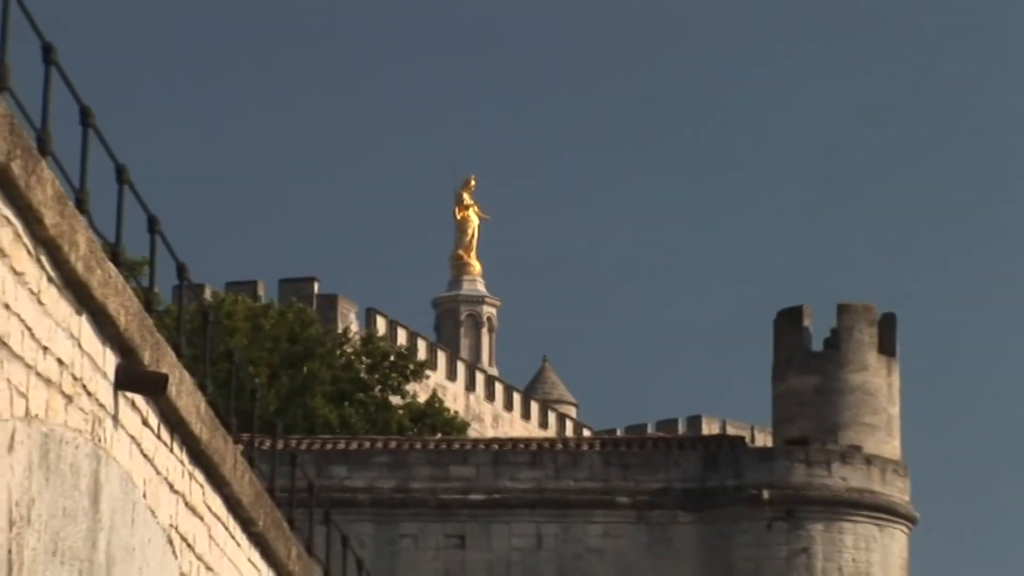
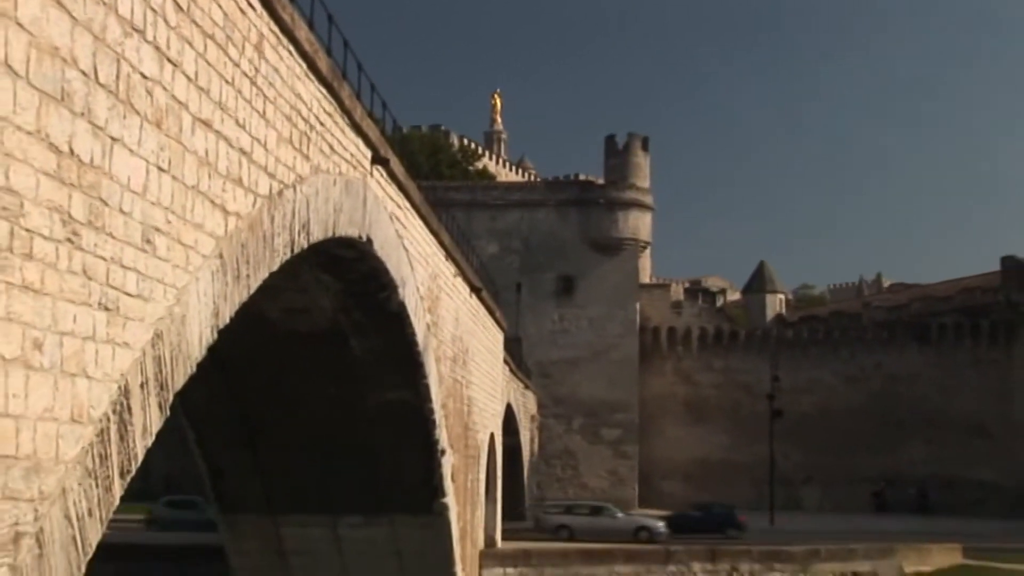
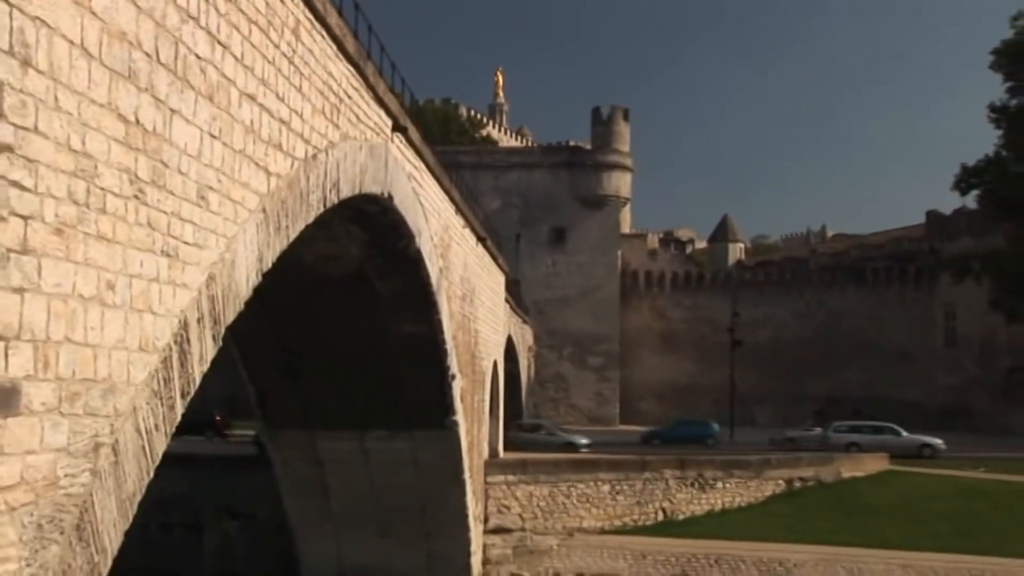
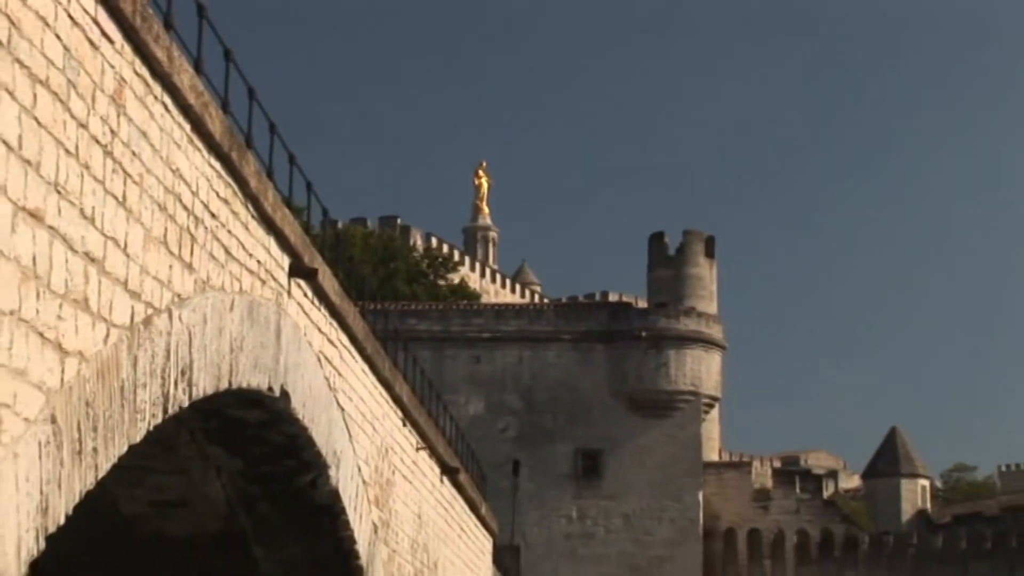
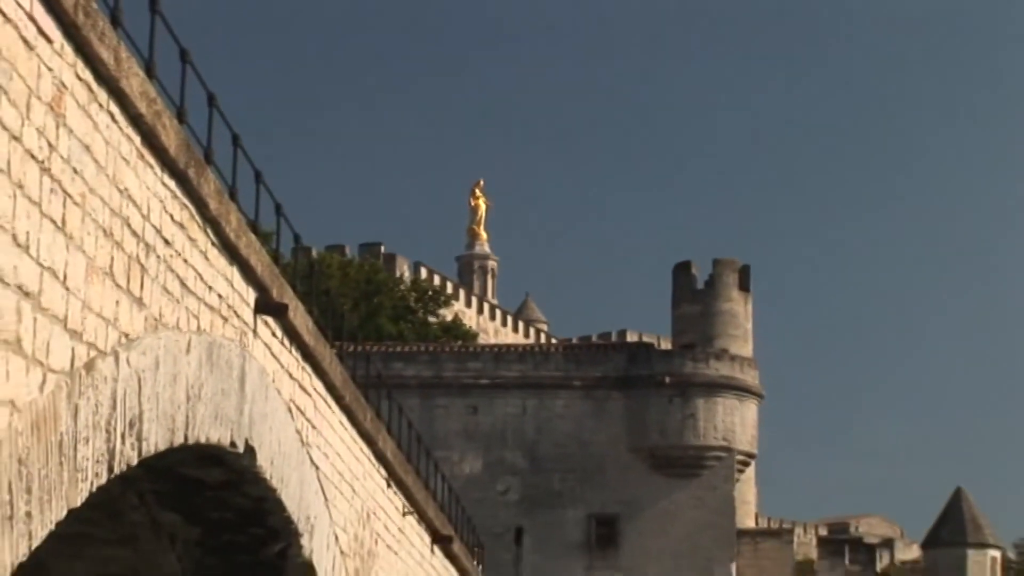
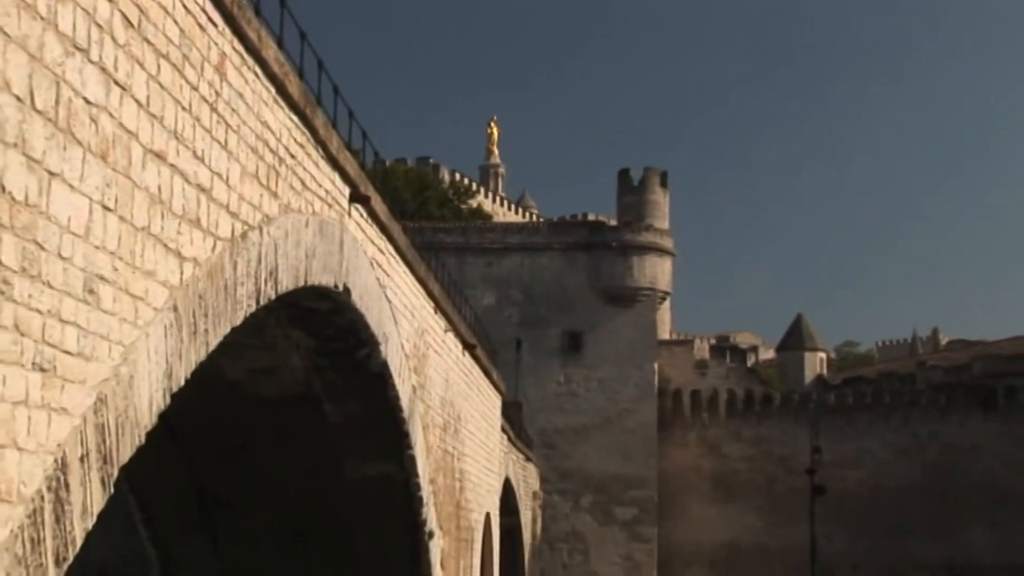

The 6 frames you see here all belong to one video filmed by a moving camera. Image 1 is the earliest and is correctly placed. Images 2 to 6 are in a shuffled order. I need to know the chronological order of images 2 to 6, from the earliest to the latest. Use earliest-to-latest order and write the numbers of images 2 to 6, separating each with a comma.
5, 4, 6, 2, 3
